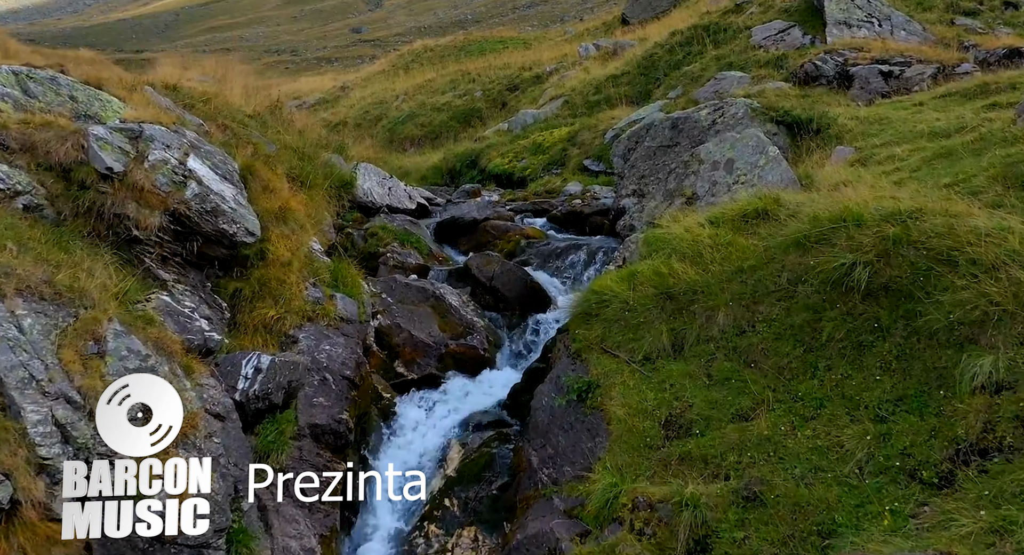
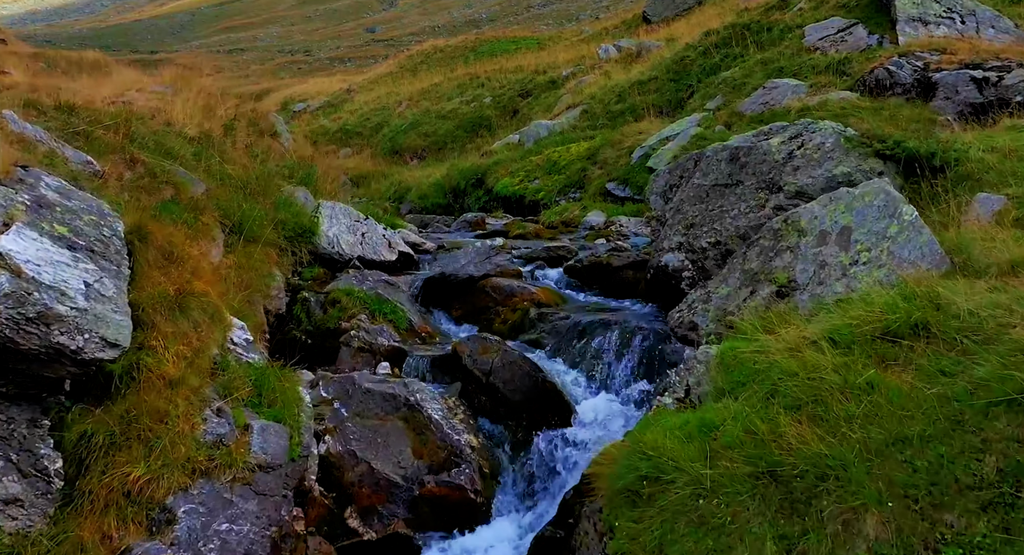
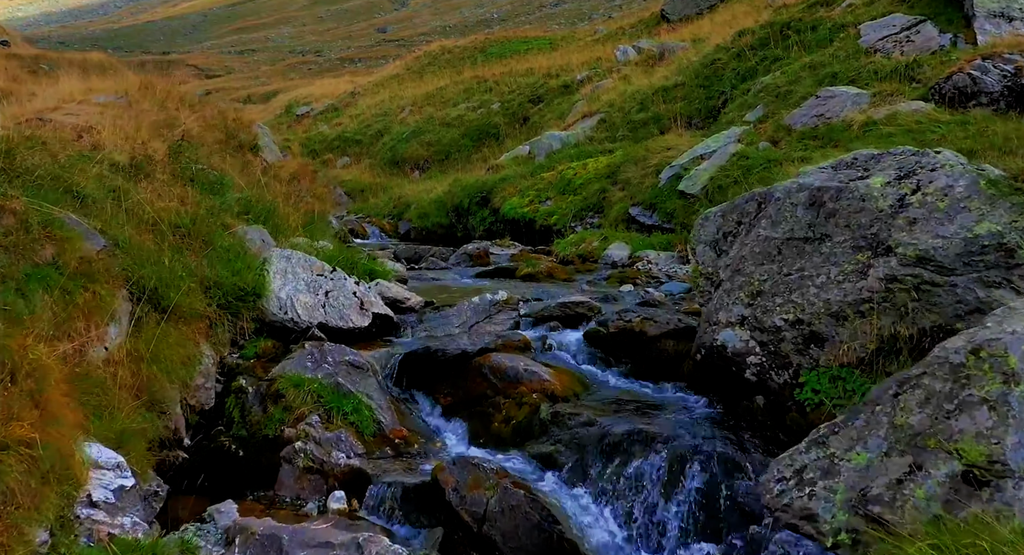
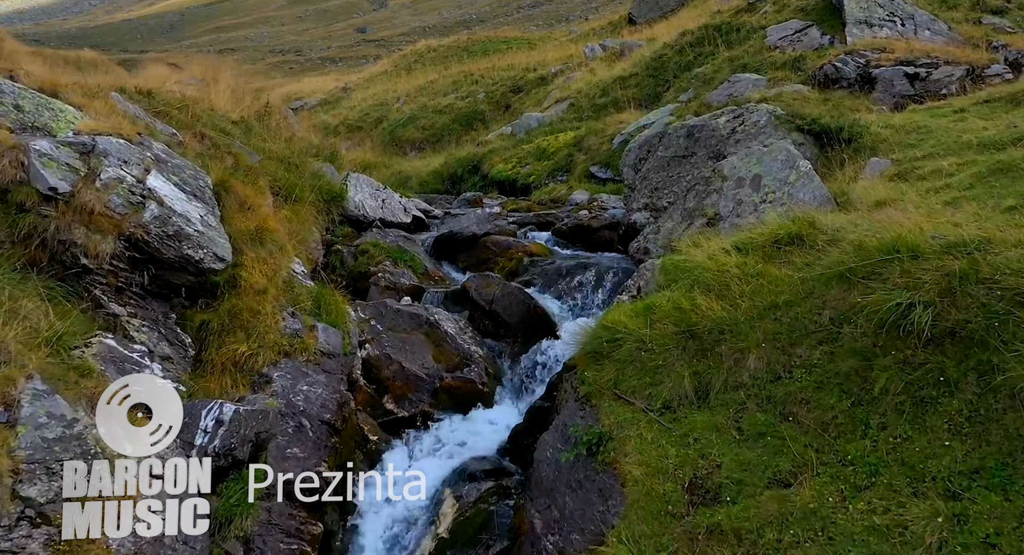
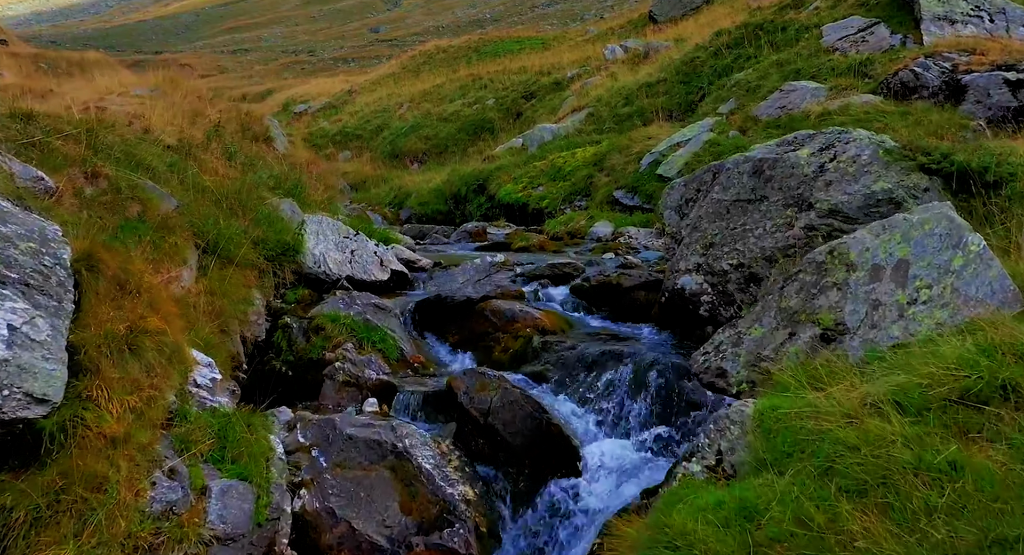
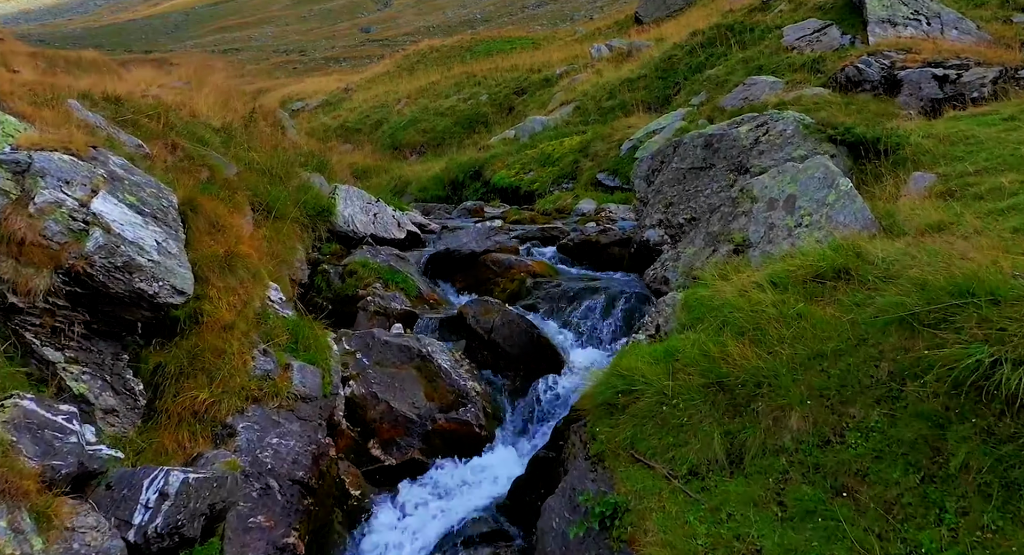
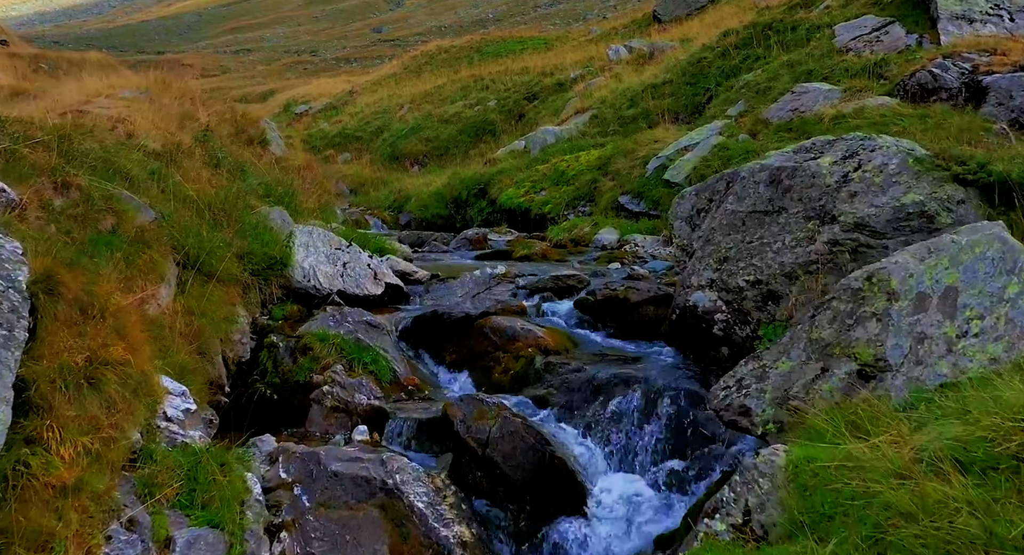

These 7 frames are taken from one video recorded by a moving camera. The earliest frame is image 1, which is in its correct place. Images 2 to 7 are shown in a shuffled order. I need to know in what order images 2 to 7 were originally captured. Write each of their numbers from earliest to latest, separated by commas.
4, 6, 2, 5, 7, 3
